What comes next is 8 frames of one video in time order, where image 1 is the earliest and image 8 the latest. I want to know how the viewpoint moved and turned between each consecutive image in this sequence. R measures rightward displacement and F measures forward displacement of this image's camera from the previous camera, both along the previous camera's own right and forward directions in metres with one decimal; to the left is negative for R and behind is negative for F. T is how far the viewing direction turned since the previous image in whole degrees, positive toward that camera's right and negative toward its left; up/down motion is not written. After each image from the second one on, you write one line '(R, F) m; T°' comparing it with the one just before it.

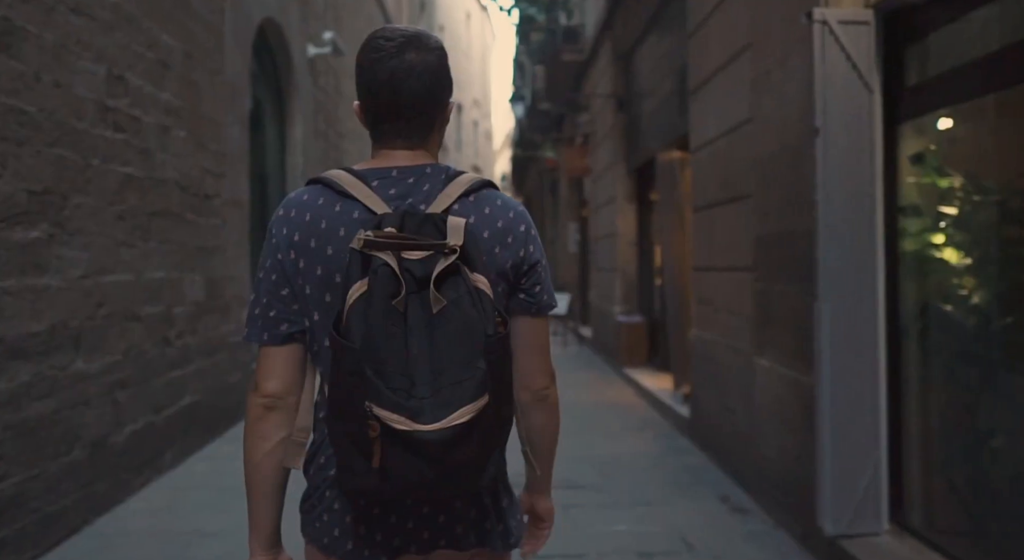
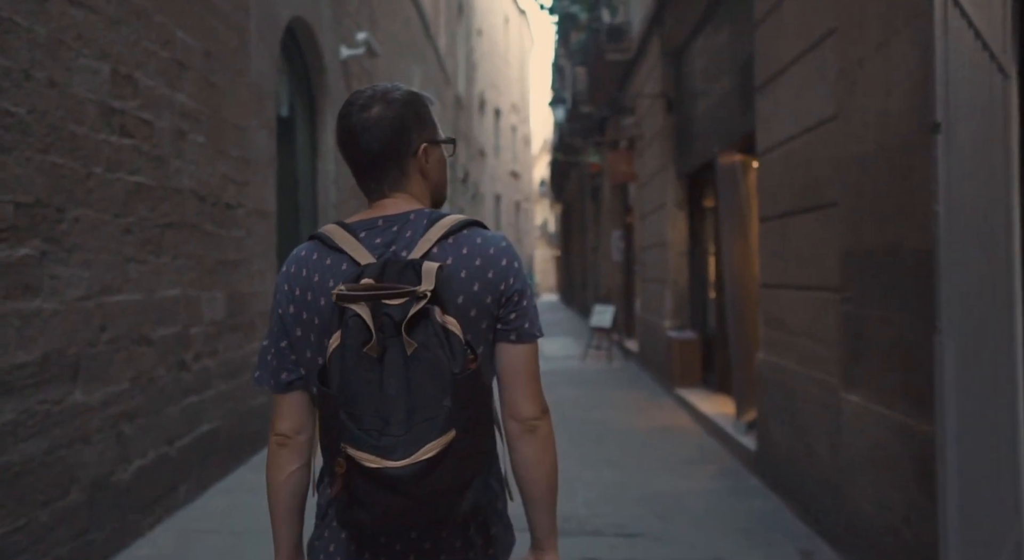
(-0.1, +0.5) m; -3°
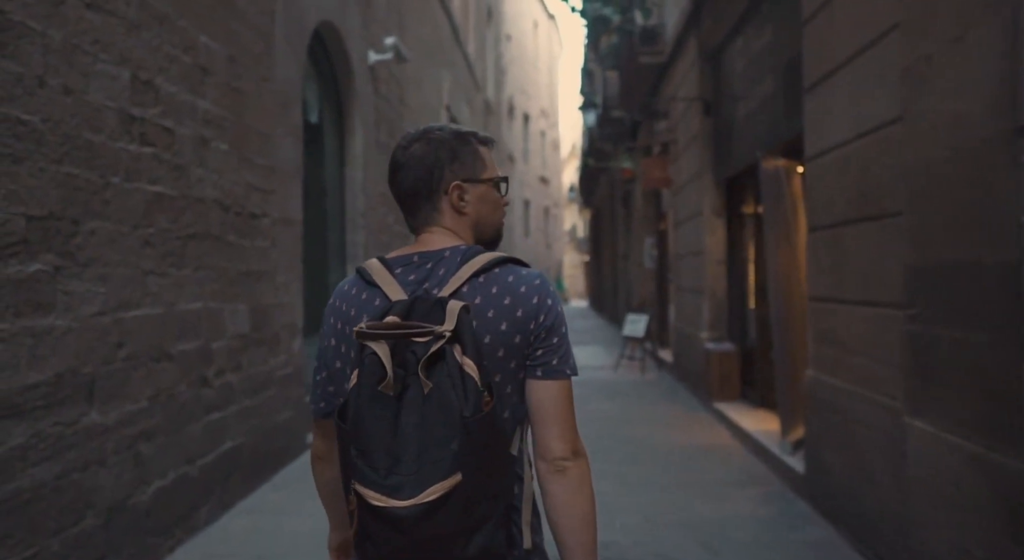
(0.0, +0.2) m; -2°
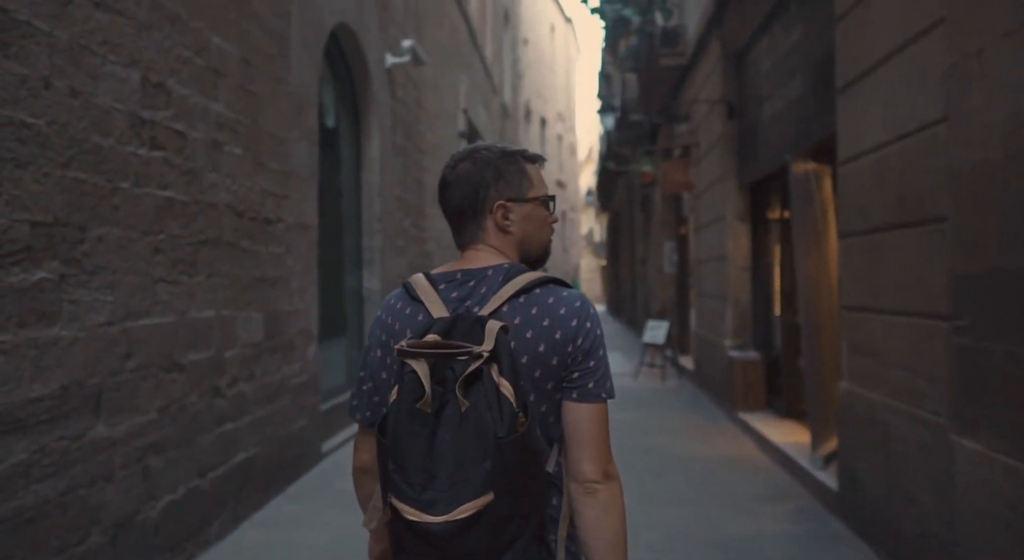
(0.0, +0.2) m; -1°
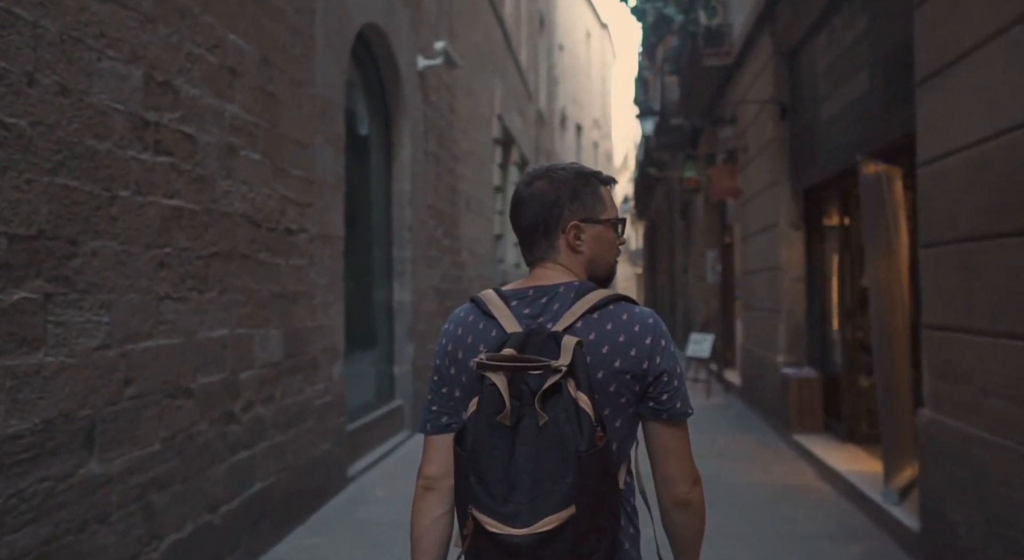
(0.0, +0.4) m; -3°
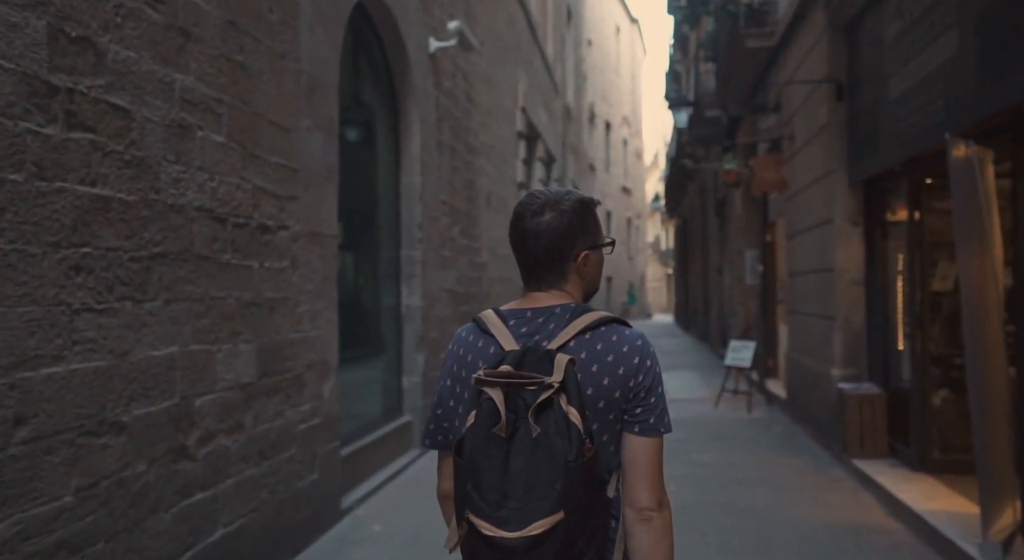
(+0.1, +0.8) m; -2°
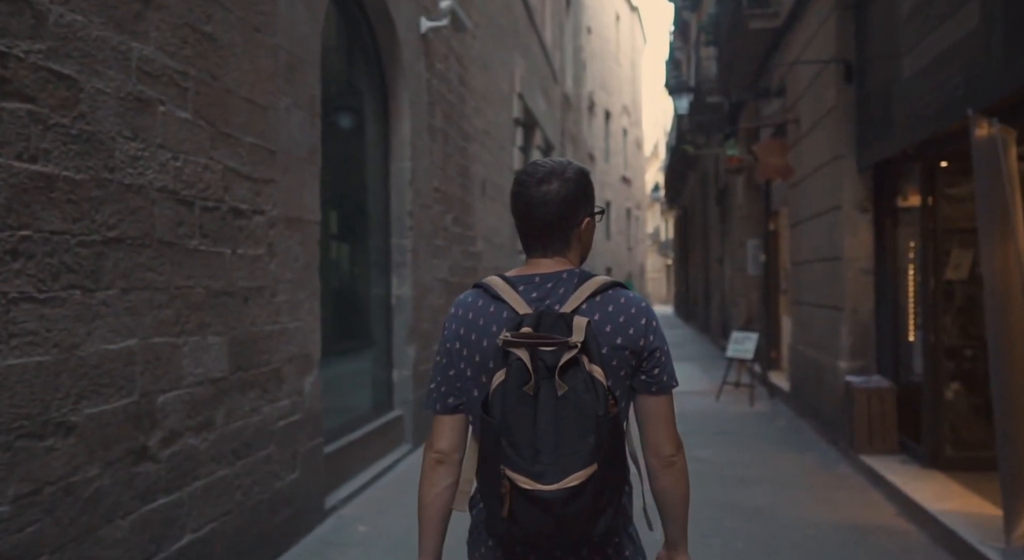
(+0.1, +0.3) m; 0°
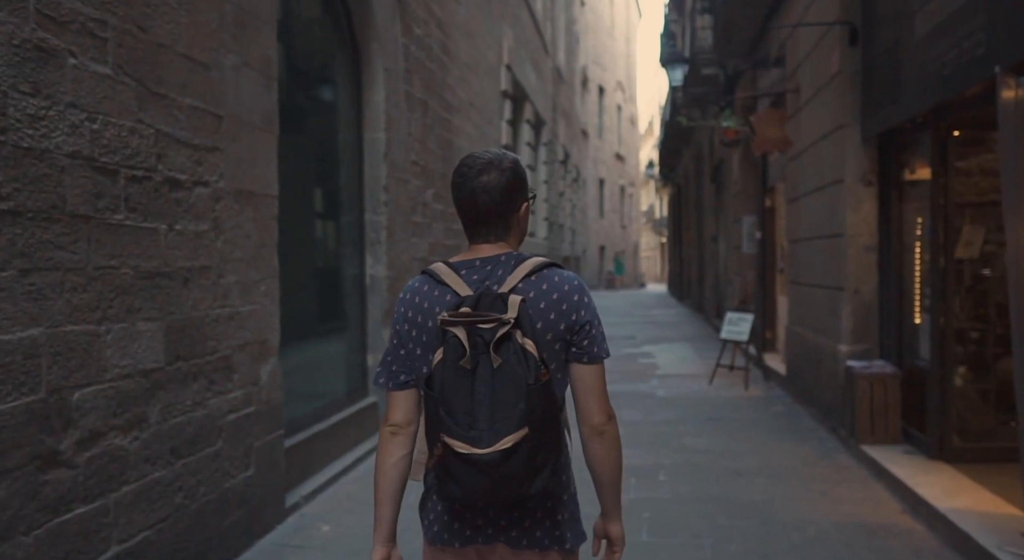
(+0.1, +0.4) m; 0°
